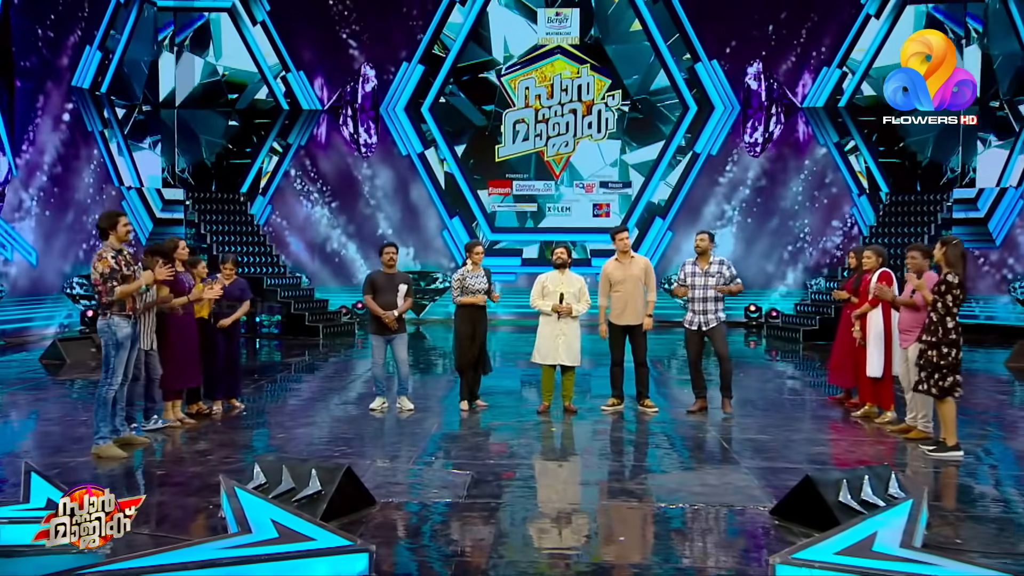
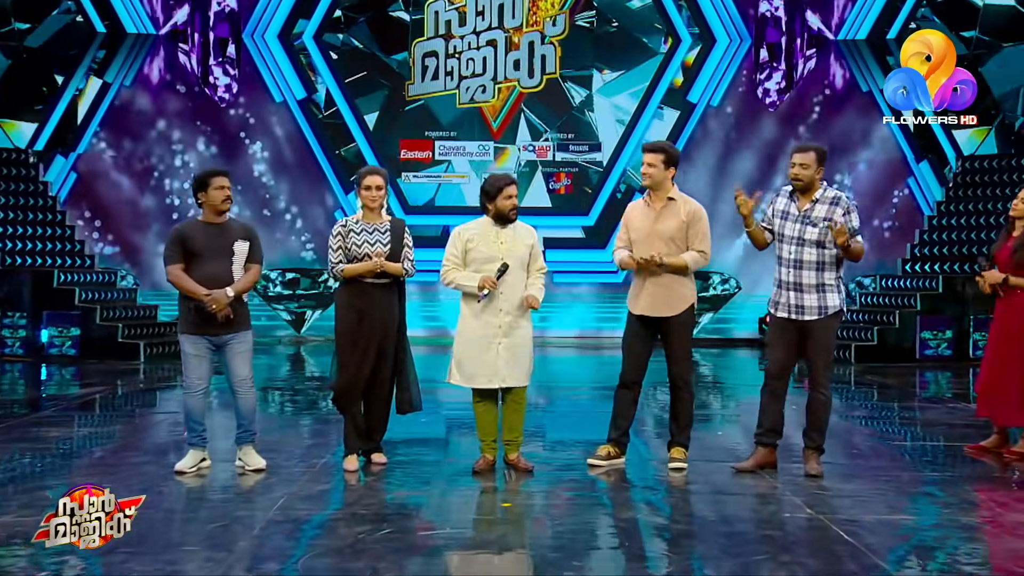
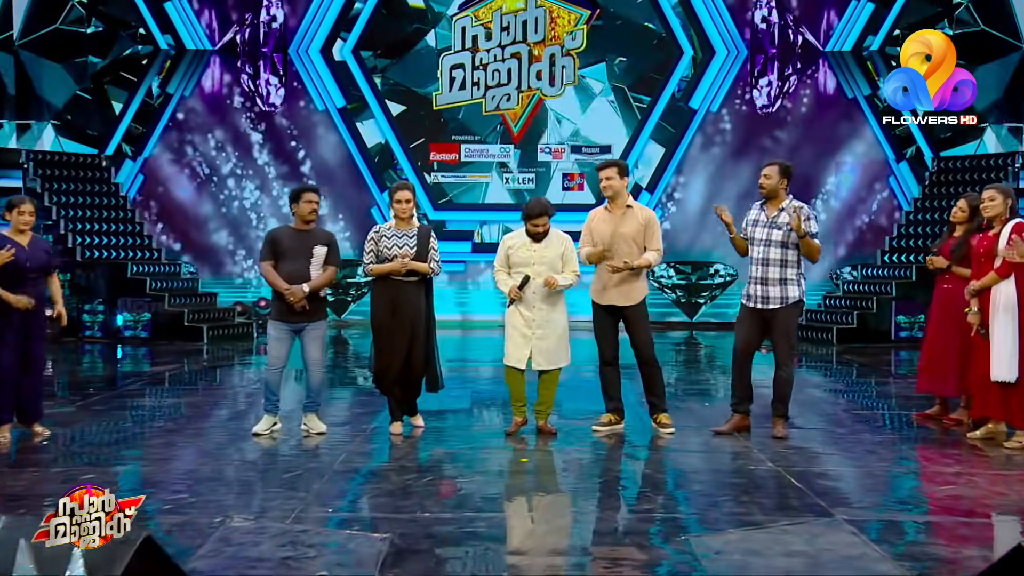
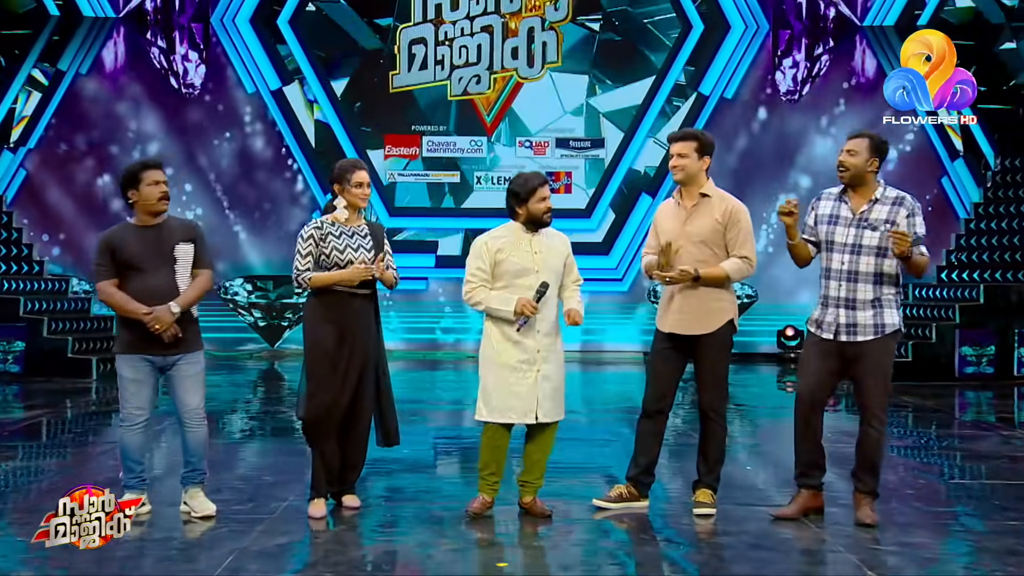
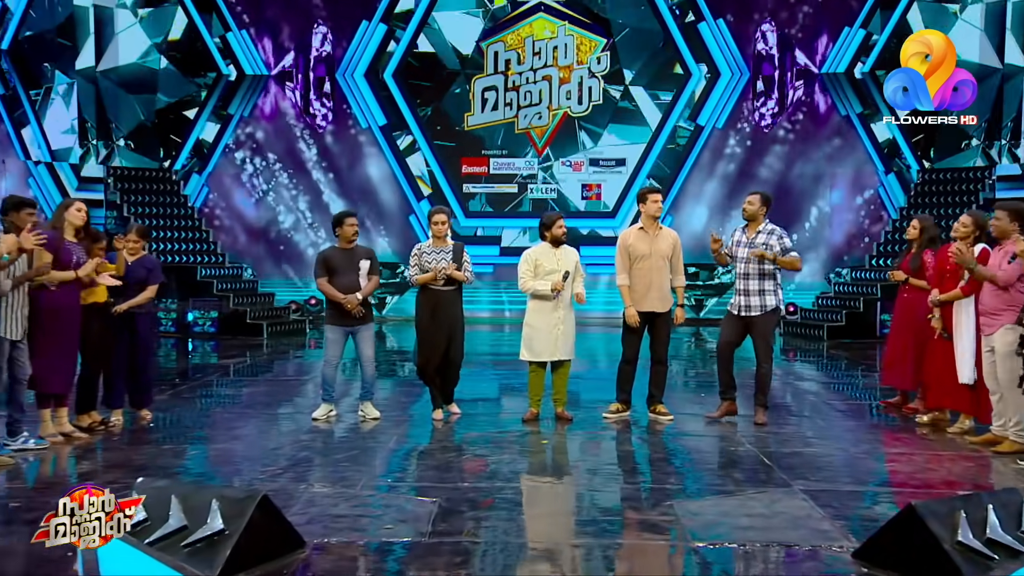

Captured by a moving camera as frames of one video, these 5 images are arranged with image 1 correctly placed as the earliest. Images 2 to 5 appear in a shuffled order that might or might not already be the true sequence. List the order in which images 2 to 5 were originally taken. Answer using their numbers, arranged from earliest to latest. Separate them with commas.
5, 3, 2, 4
